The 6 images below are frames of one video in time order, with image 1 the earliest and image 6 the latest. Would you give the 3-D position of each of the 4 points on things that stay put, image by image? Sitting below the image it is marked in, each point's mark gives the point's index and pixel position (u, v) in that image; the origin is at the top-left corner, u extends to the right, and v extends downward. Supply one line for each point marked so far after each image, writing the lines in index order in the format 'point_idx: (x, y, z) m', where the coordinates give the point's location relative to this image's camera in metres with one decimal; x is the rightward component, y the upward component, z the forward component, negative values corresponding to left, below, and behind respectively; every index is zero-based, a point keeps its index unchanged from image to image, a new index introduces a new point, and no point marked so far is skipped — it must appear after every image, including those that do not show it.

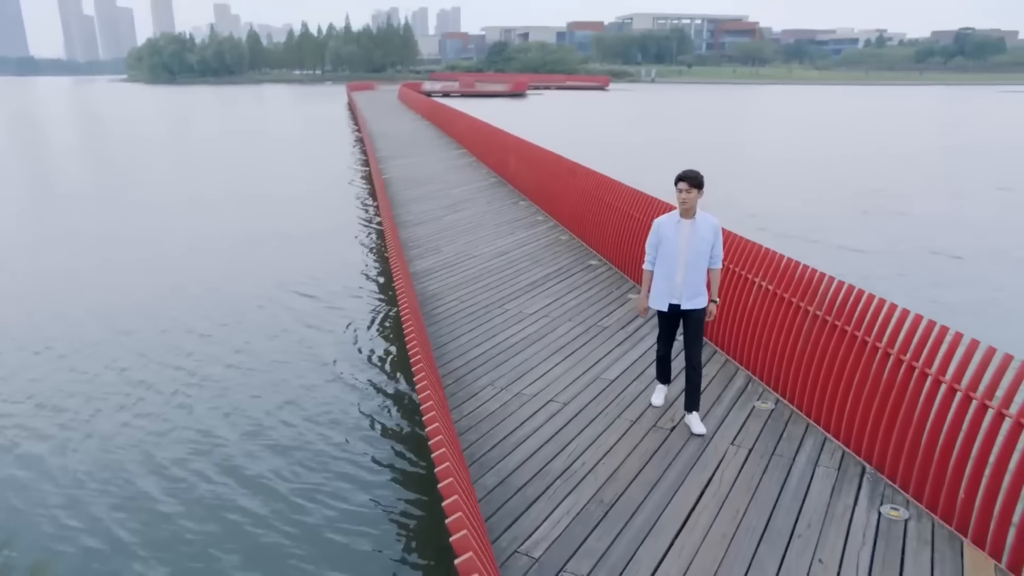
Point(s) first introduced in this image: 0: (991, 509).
0: (+2.1, -0.9, +3.4) m
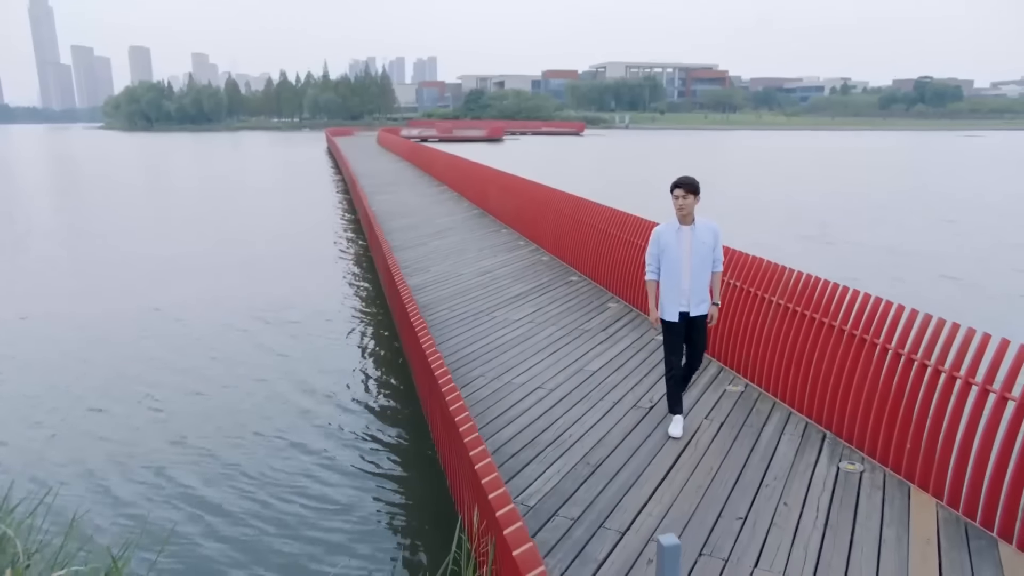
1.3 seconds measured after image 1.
0: (+2.1, -0.8, +3.8) m
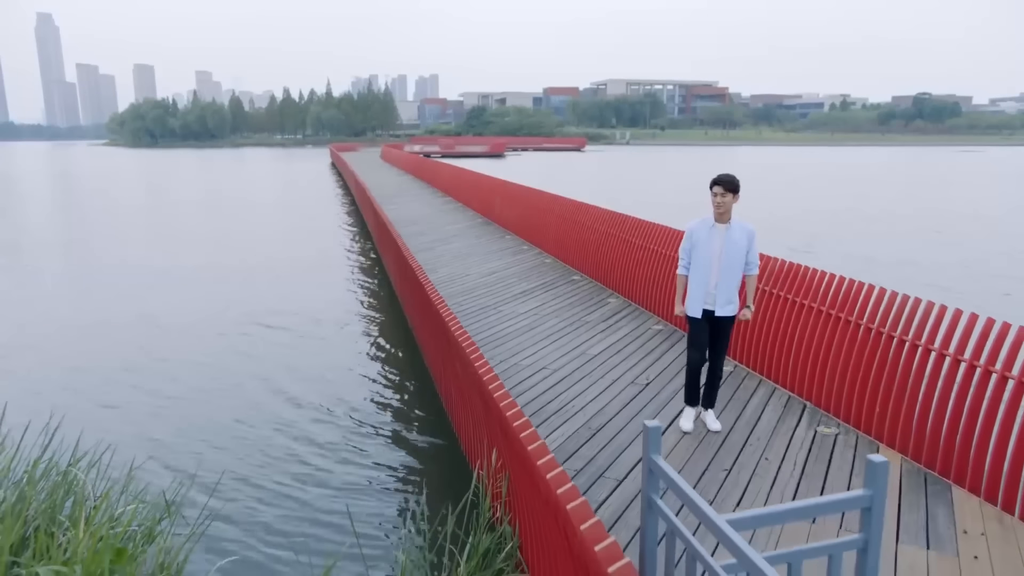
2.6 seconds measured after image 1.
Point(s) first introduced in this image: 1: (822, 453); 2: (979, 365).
0: (+2.1, -0.7, +4.3) m
1: (+1.7, -0.9, +4.2) m
2: (+2.4, -0.4, +3.8) m
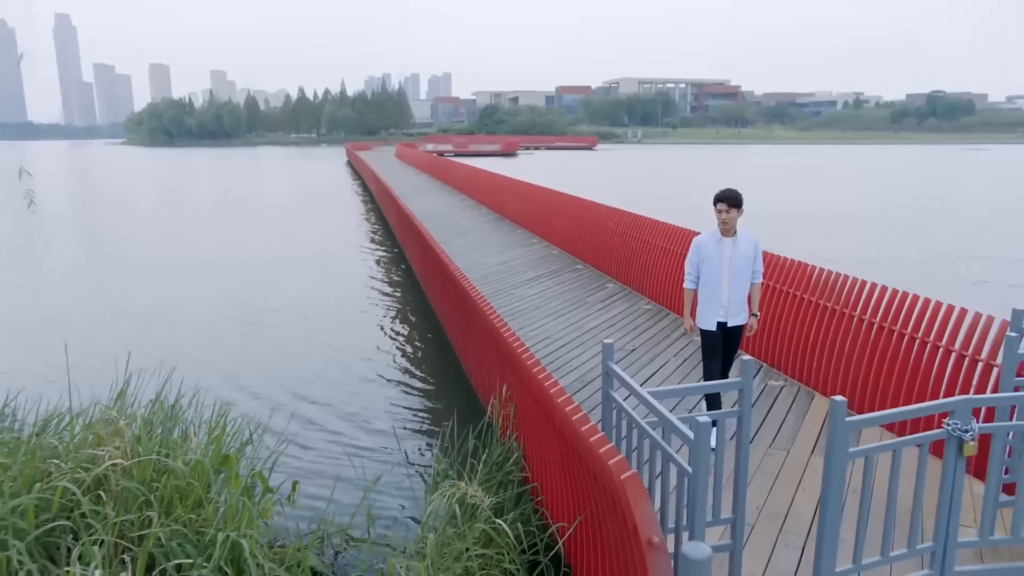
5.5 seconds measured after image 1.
0: (+2.2, -0.5, +5.3) m
1: (+1.7, -0.7, +5.2) m
2: (+2.4, -0.3, +4.9) m
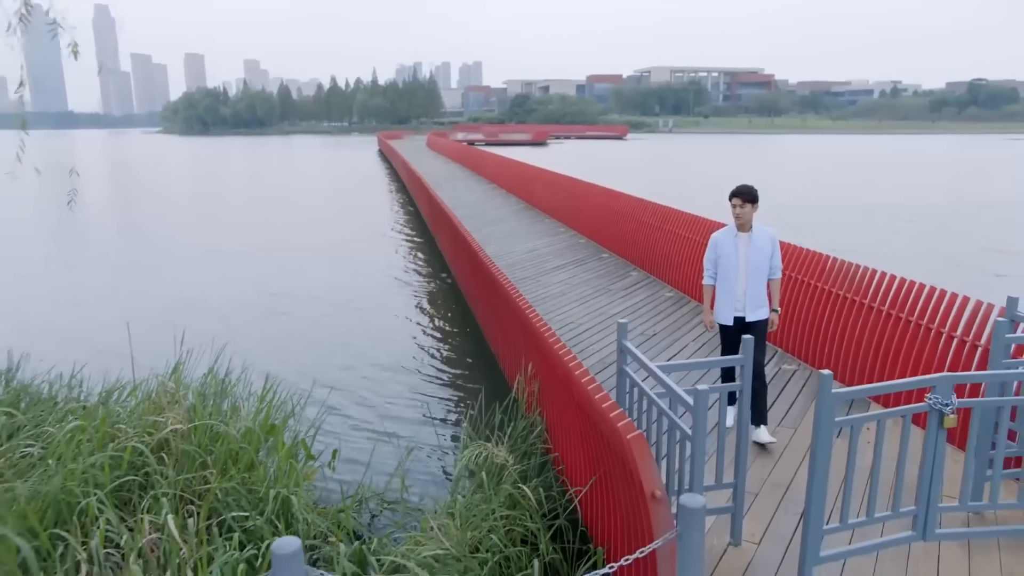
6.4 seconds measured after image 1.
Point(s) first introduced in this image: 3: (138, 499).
0: (+2.4, -0.5, +5.5) m
1: (+1.9, -0.7, +5.5) m
2: (+2.6, -0.2, +5.1) m
3: (-1.8, -1.0, +3.6) m
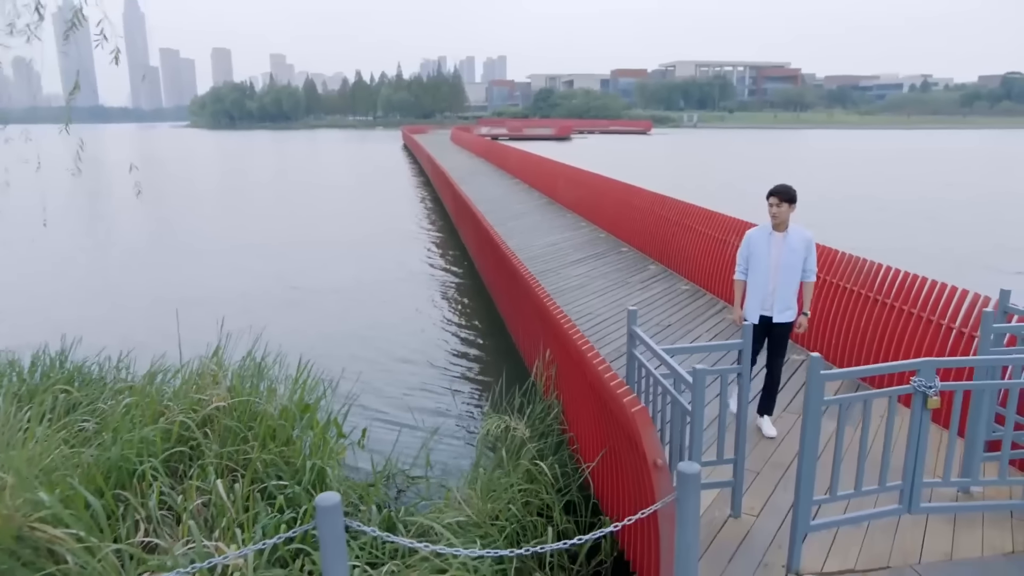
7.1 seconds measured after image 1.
0: (+2.5, -0.4, +5.7) m
1: (+2.0, -0.6, +5.7) m
2: (+2.7, -0.1, +5.3) m
3: (-1.7, -0.9, +4.0) m
